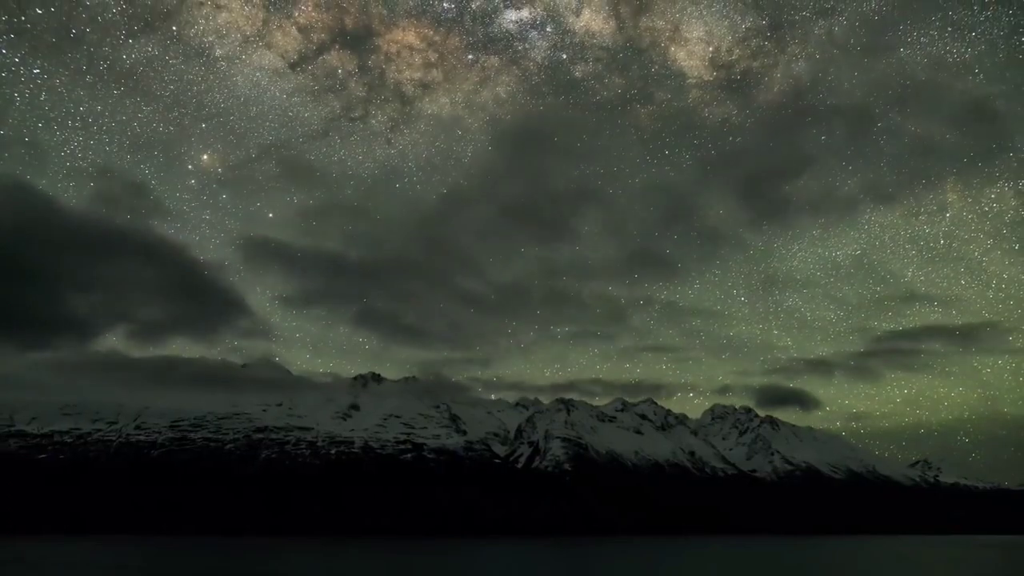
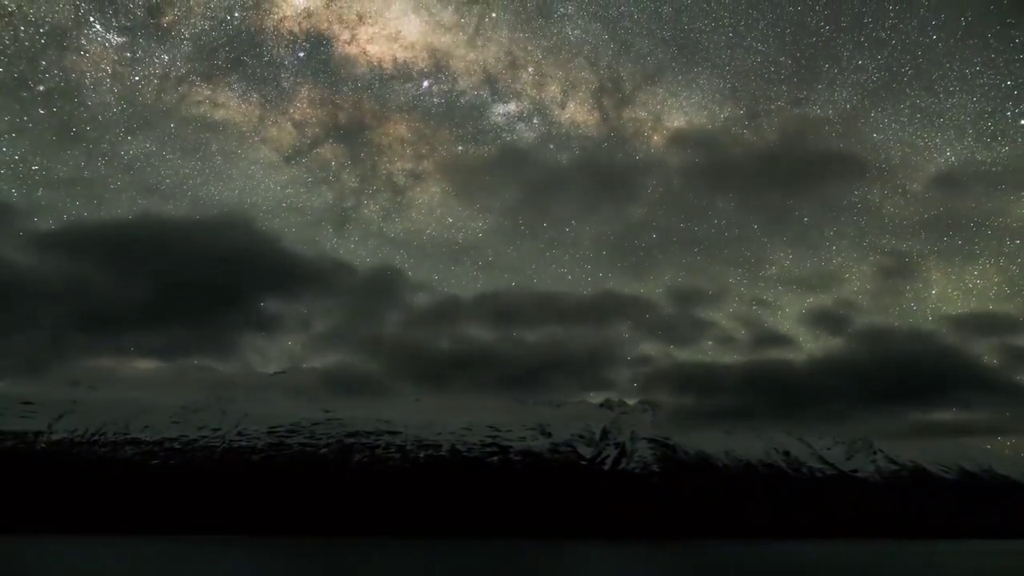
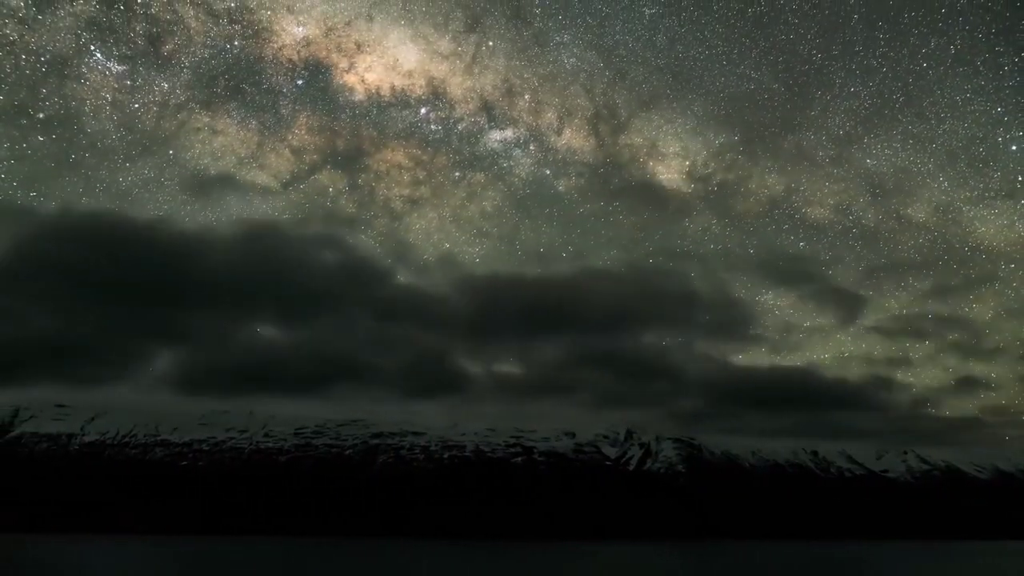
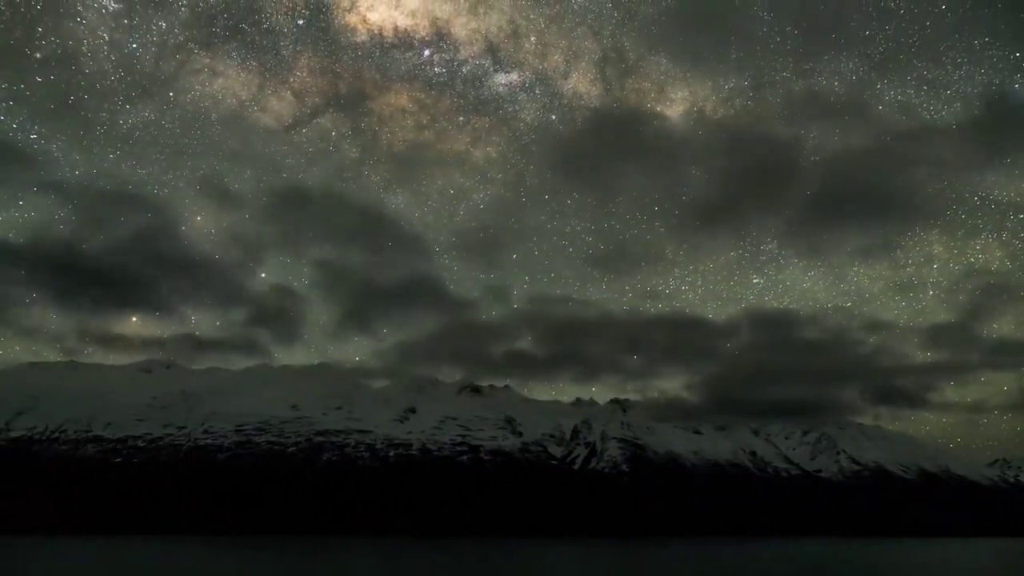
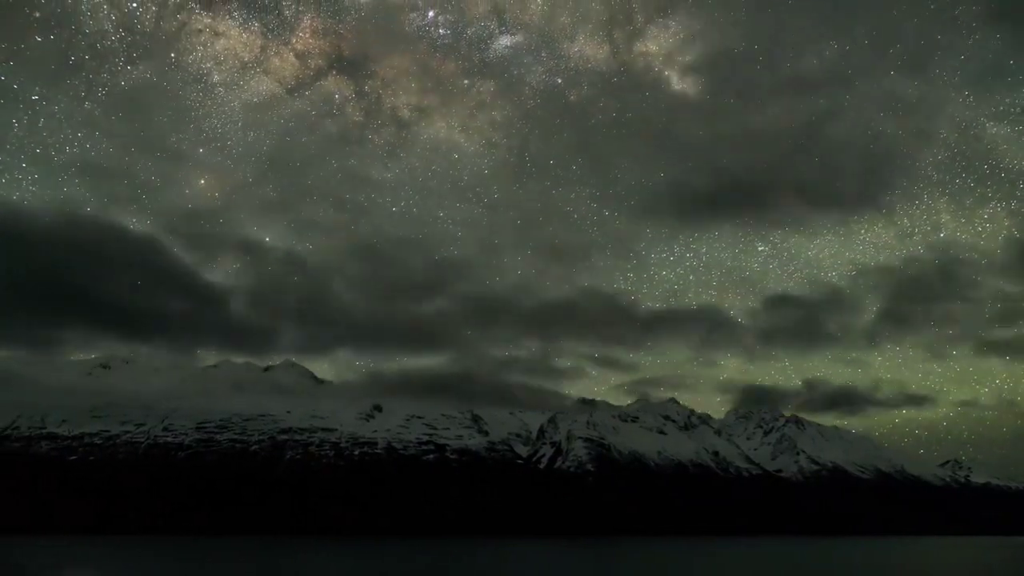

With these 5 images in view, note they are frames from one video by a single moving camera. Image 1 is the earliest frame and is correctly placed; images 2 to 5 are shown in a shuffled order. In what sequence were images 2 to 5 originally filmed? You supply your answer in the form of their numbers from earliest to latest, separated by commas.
5, 4, 2, 3
